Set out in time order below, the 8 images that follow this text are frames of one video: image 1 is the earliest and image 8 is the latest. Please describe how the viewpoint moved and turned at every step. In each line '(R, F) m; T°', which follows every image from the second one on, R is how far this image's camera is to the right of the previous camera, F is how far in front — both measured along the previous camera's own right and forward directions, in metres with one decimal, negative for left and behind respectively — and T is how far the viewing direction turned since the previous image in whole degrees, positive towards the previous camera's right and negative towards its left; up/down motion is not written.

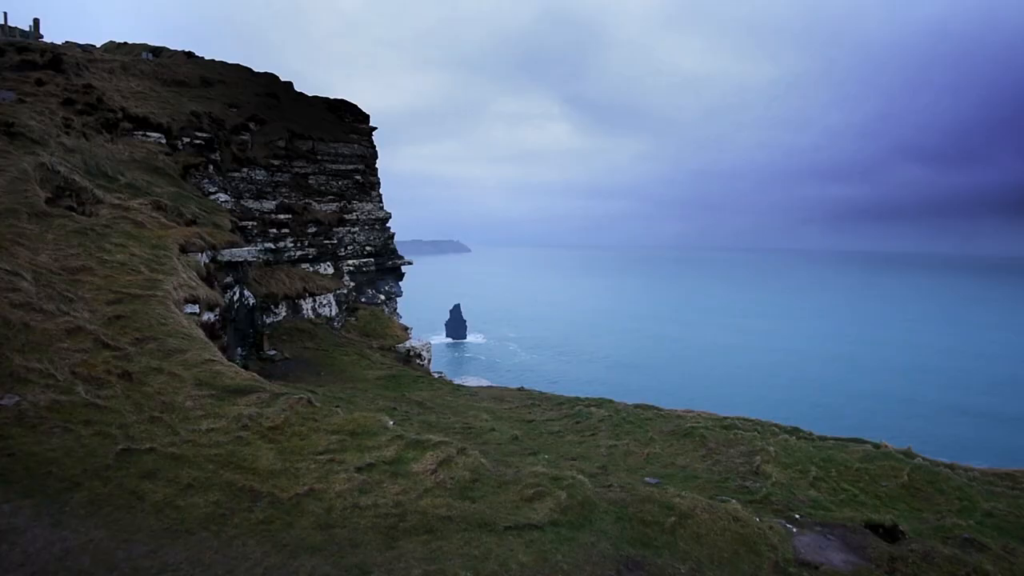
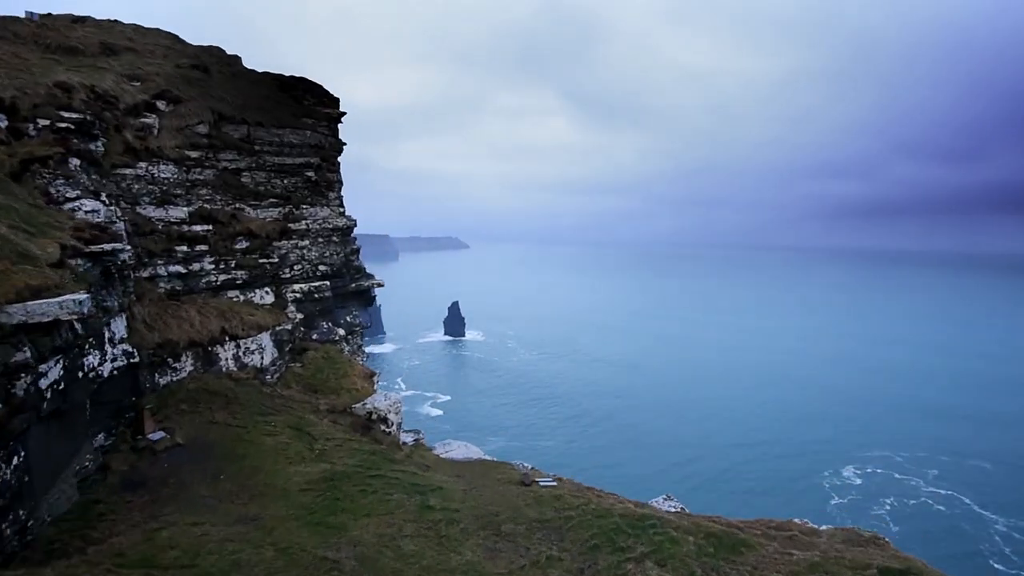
(0.0, +1.6) m; 0°
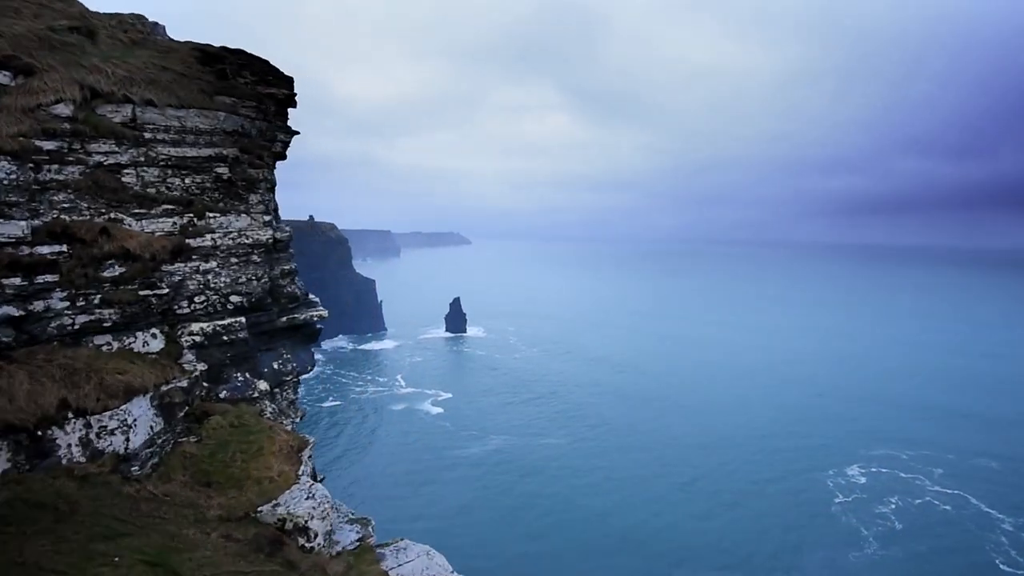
(+0.2, +1.3) m; 0°
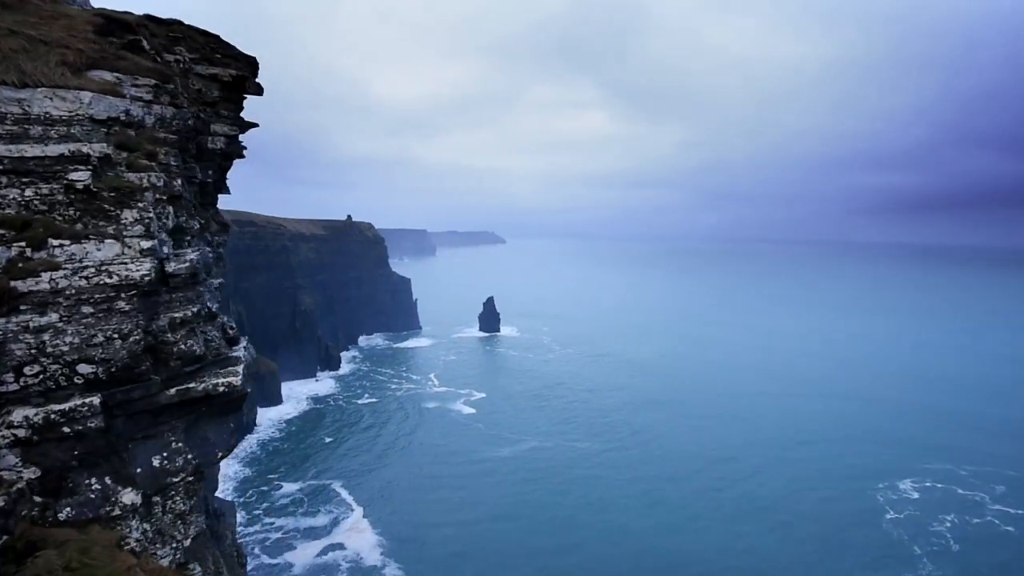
(-1.0, +1.1) m; -4°
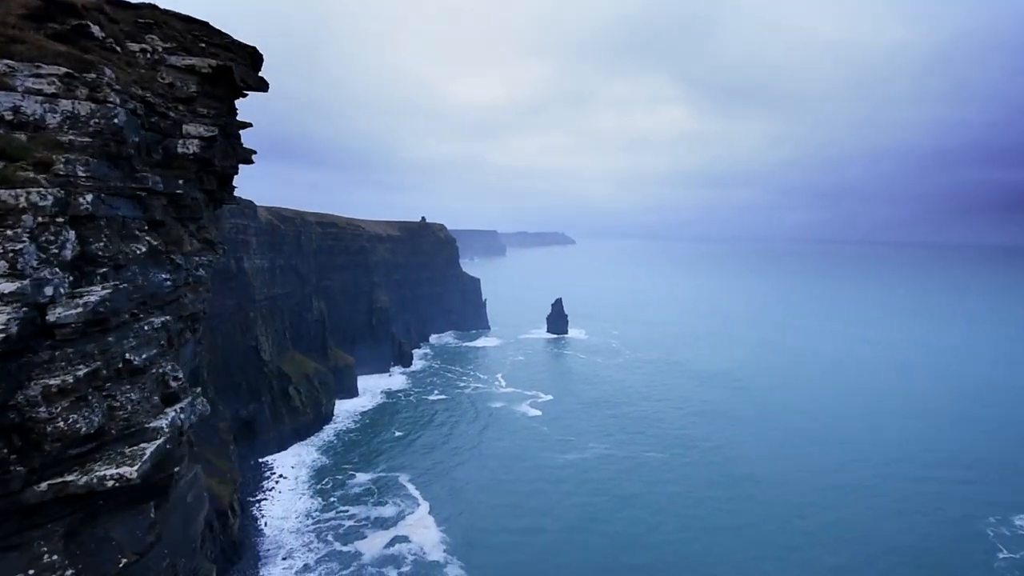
(+0.2, +0.8) m; -8°
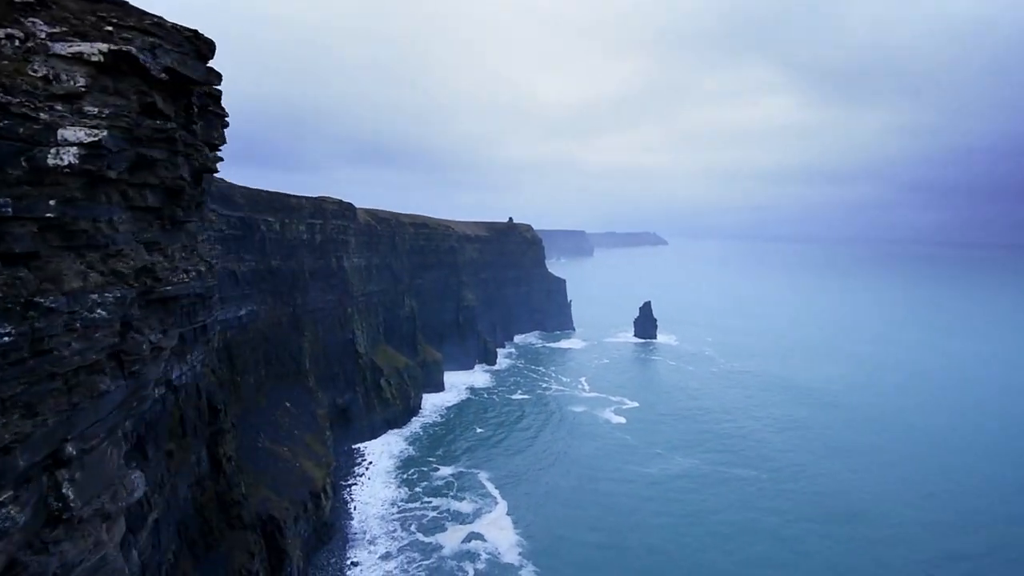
(+0.5, +1.0) m; -10°
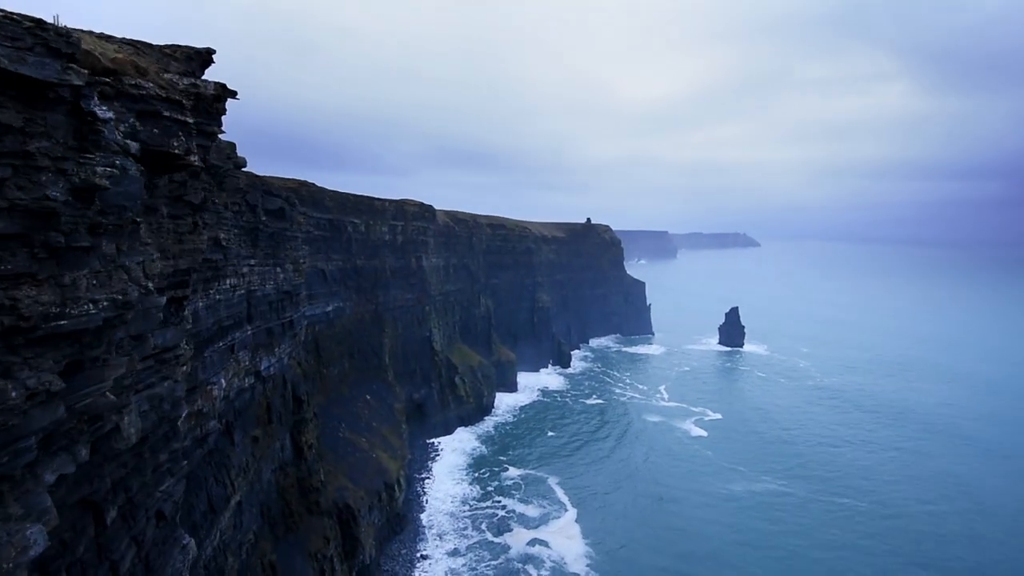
(+0.6, +0.8) m; -9°
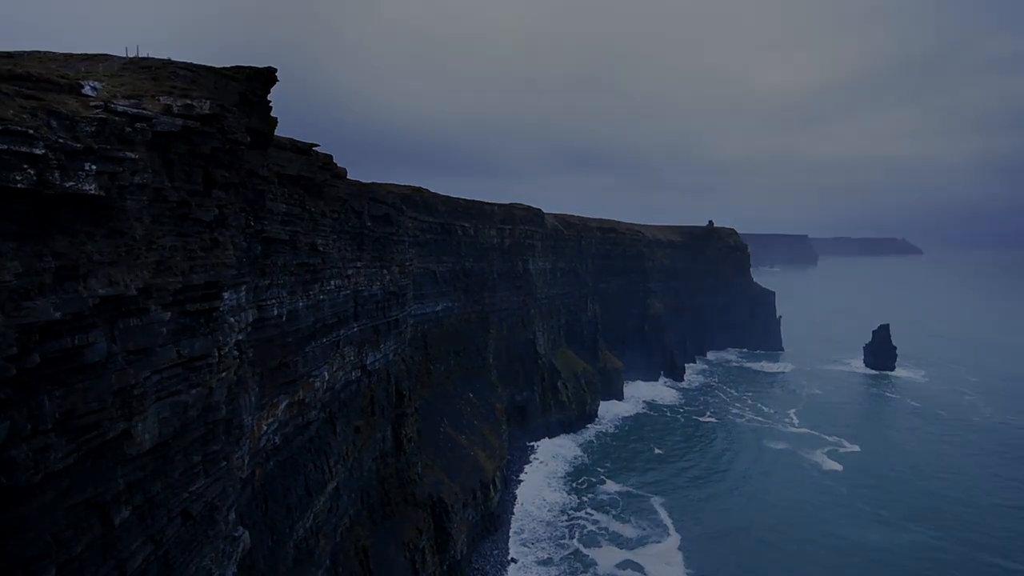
(+1.4, +1.0) m; -14°
